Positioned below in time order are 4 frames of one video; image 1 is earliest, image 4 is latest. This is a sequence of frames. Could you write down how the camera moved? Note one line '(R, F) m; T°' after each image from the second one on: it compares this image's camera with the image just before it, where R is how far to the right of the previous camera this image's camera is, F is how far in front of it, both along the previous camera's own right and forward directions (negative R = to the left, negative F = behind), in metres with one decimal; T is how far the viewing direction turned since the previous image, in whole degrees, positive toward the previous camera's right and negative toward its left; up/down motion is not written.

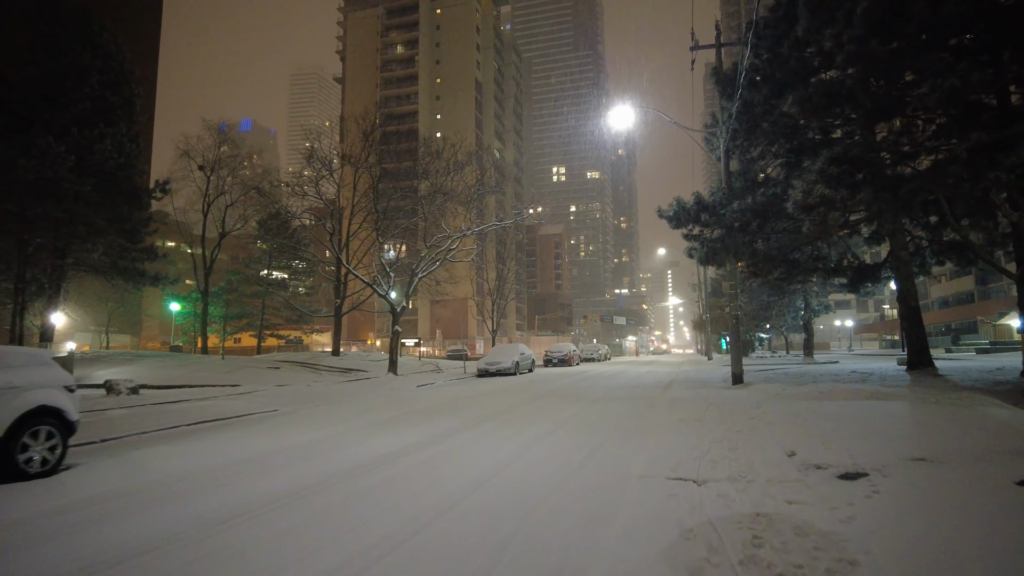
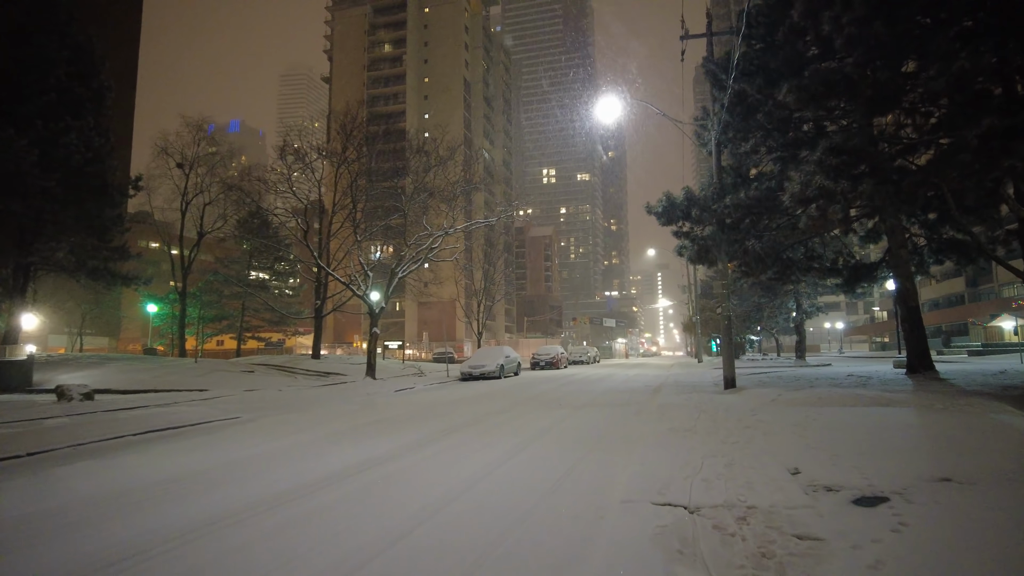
(+0.2, +0.8) m; +1°
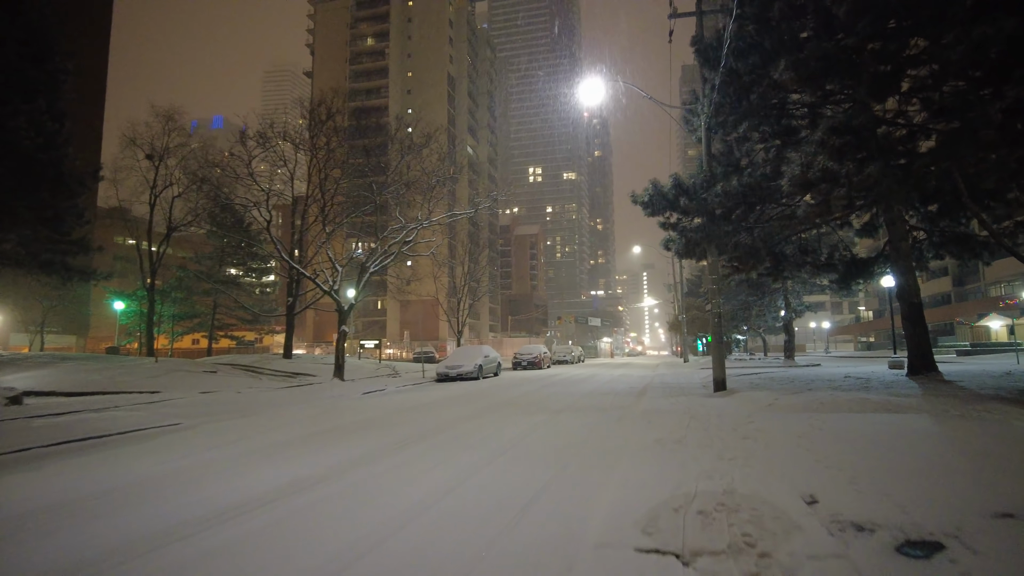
(+0.3, +1.1) m; +1°
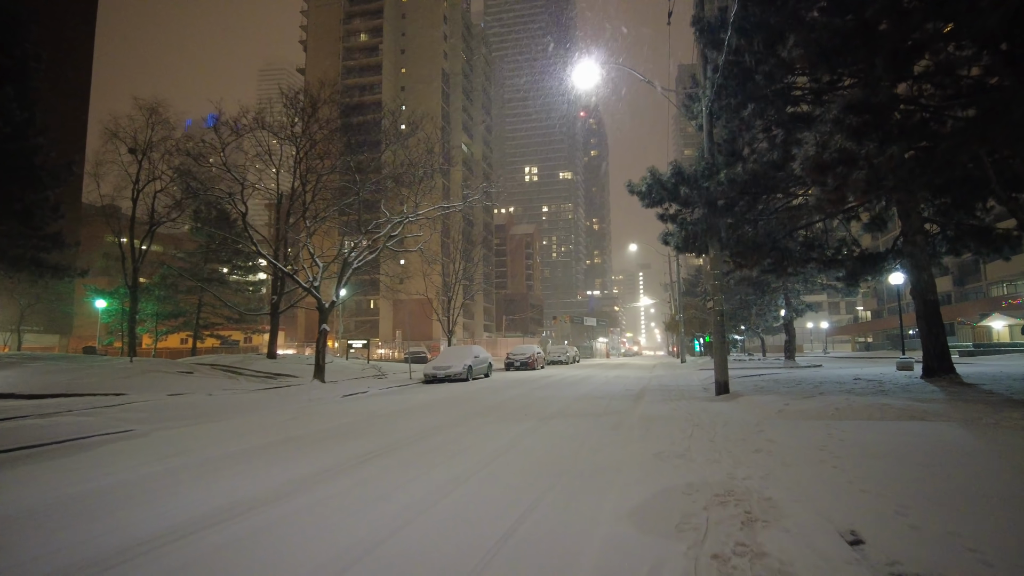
(+0.2, +0.9) m; 0°
